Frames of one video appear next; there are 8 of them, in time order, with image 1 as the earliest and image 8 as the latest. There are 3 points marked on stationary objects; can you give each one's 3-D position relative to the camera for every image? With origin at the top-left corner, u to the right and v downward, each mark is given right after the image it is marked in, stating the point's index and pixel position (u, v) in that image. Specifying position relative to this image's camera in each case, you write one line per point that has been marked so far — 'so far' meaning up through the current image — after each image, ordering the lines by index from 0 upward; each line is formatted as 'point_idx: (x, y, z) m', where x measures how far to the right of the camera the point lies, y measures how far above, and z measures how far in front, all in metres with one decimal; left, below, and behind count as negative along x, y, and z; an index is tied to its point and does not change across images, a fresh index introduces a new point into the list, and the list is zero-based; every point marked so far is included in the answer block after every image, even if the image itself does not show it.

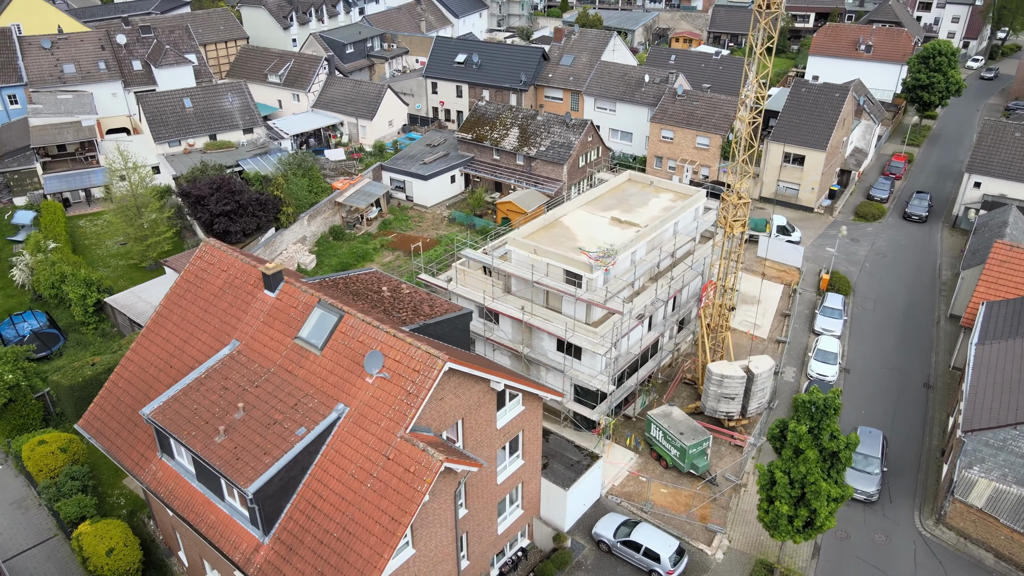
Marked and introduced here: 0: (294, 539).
0: (-5.0, -5.8, +17.1) m
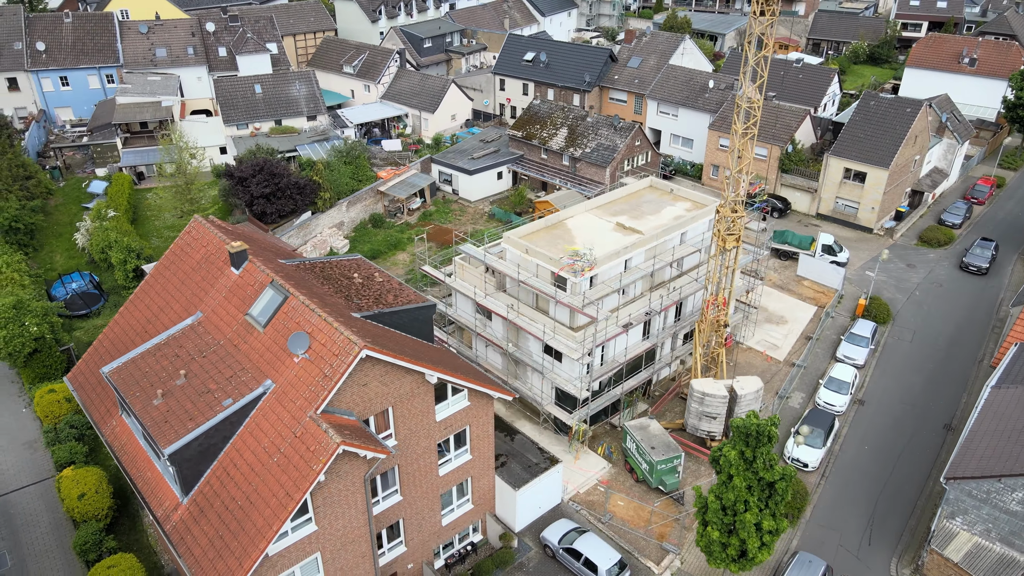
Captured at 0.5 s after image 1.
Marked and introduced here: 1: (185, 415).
0: (-7.5, -5.3, +18.1) m
1: (-8.3, -3.2, +19.0) m
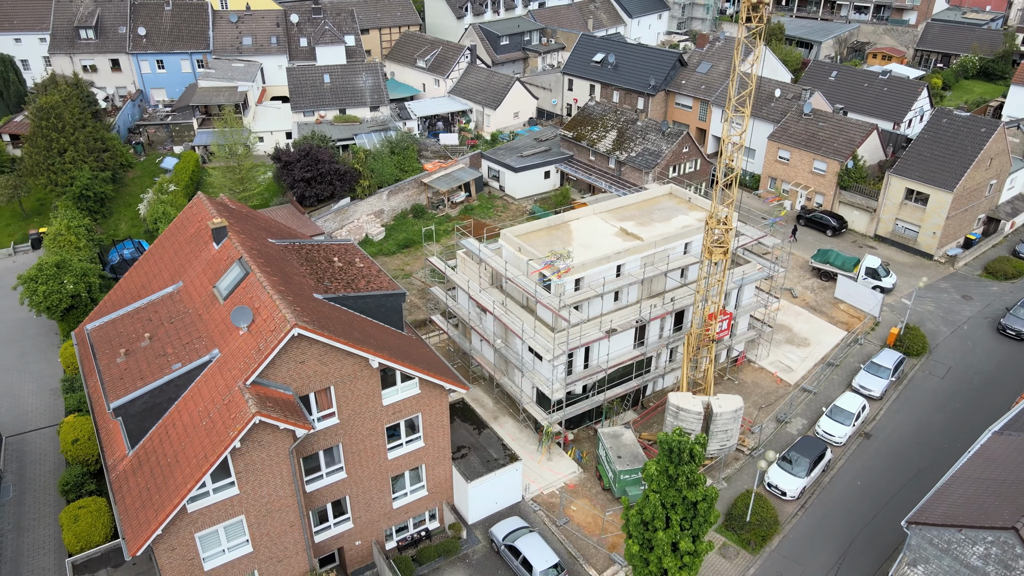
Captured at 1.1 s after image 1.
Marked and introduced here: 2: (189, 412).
0: (-9.7, -4.4, +19.6) m
1: (-10.3, -2.4, +20.5) m
2: (-8.5, -3.3, +19.6) m
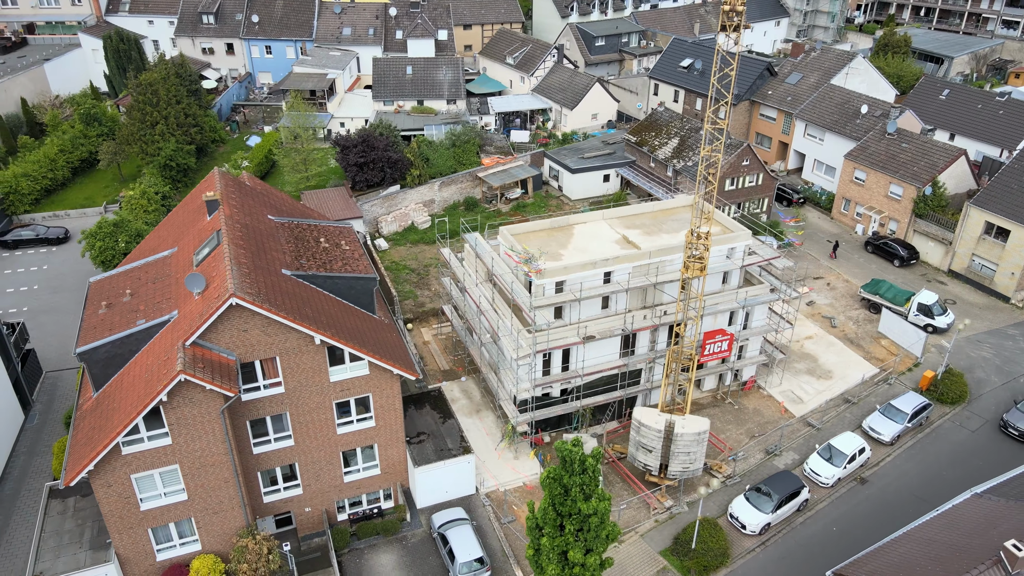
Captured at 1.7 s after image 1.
0: (-12.1, -3.3, +21.7) m
1: (-12.3, -1.1, +22.7) m
2: (-10.8, -2.2, +21.5) m
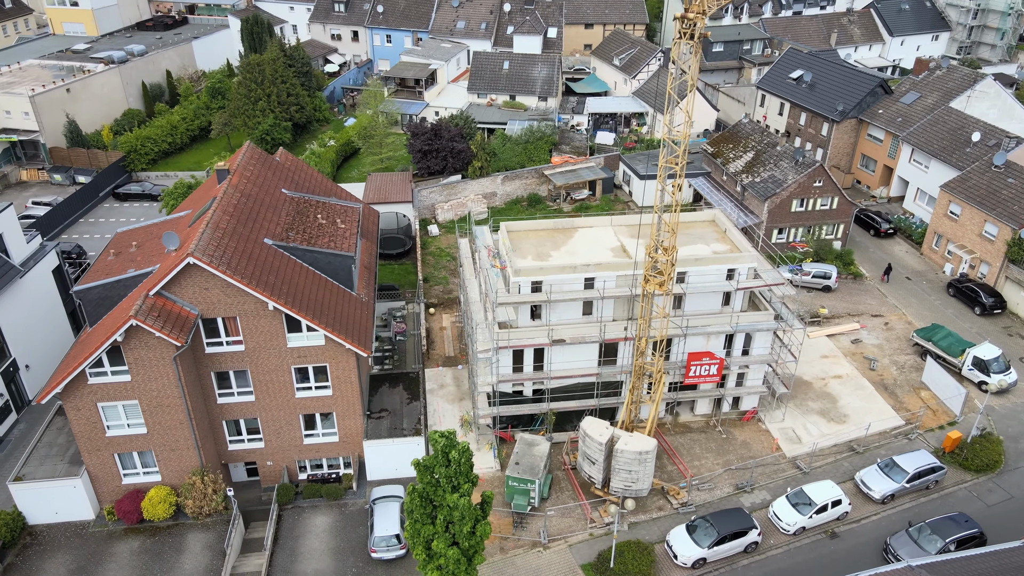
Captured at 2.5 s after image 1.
0: (-14.2, -1.5, +24.8) m
1: (-13.9, +0.6, +25.7) m
2: (-12.8, -0.6, +24.2) m
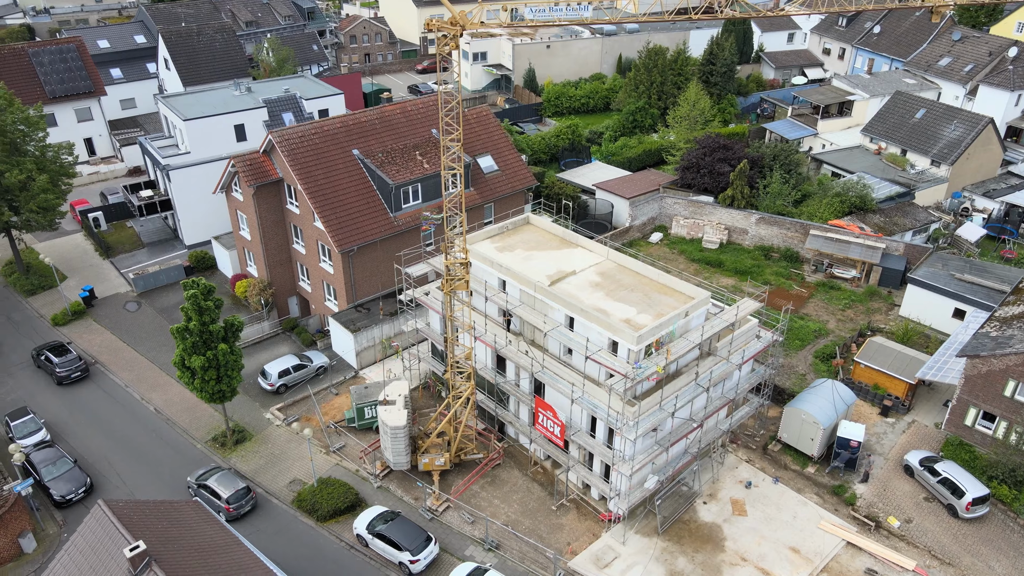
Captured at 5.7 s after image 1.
0: (-13.1, +6.2, +38.9) m
1: (-11.4, +7.8, +38.9) m
2: (-12.4, +6.5, +37.4) m
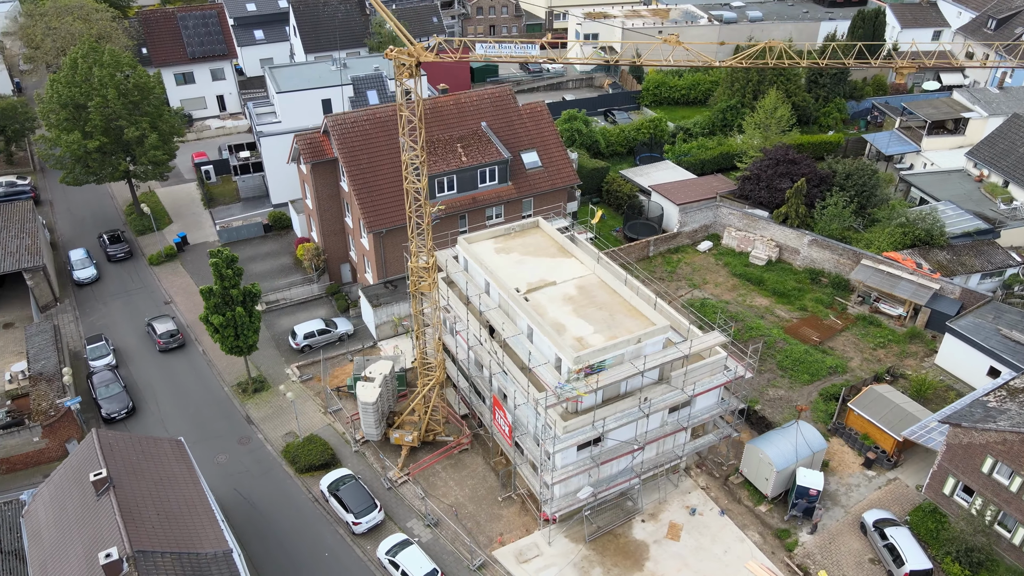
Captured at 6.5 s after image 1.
0: (-10.5, +8.1, +42.7) m
1: (-8.6, +9.5, +42.3) m
2: (-10.0, +8.3, +41.1) m
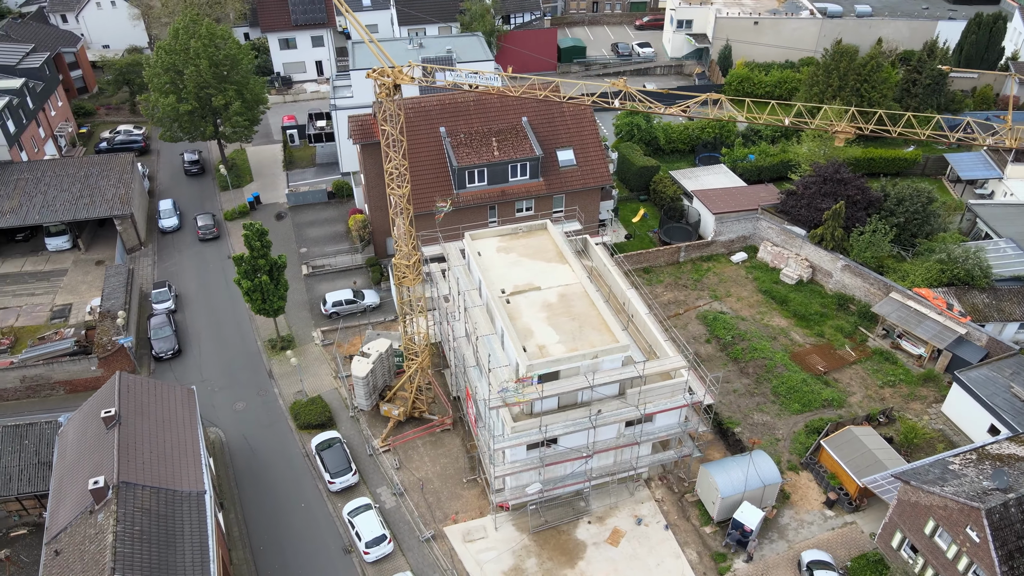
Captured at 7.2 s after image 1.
0: (-7.7, +9.9, +45.6) m
1: (-5.8, +11.0, +44.8) m
2: (-7.5, +9.9, +43.9) m
